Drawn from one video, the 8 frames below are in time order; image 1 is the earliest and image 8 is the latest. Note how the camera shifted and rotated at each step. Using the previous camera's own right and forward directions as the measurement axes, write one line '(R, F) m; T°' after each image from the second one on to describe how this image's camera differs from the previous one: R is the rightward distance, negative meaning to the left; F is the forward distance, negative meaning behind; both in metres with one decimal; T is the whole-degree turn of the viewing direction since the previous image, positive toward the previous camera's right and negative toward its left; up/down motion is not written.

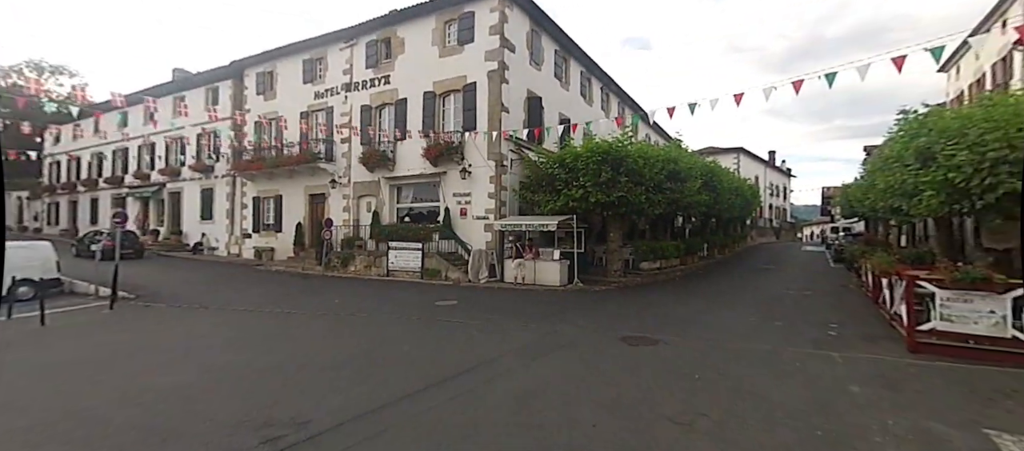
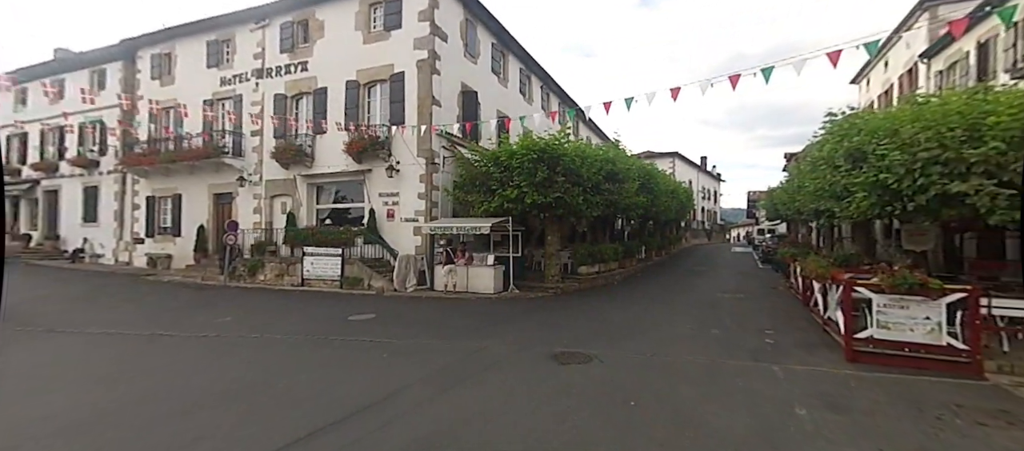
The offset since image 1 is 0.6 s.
(+0.6, +1.1) m; +8°
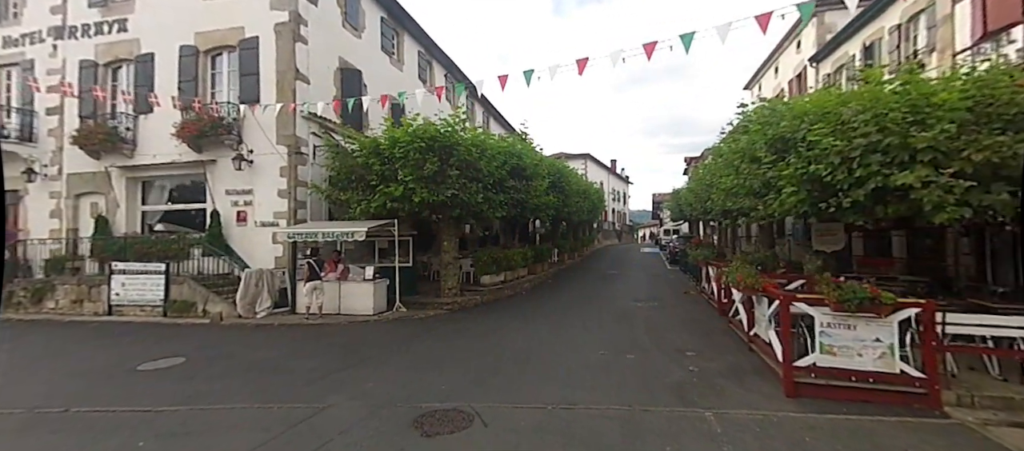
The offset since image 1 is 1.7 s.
(+1.0, +2.1) m; +11°
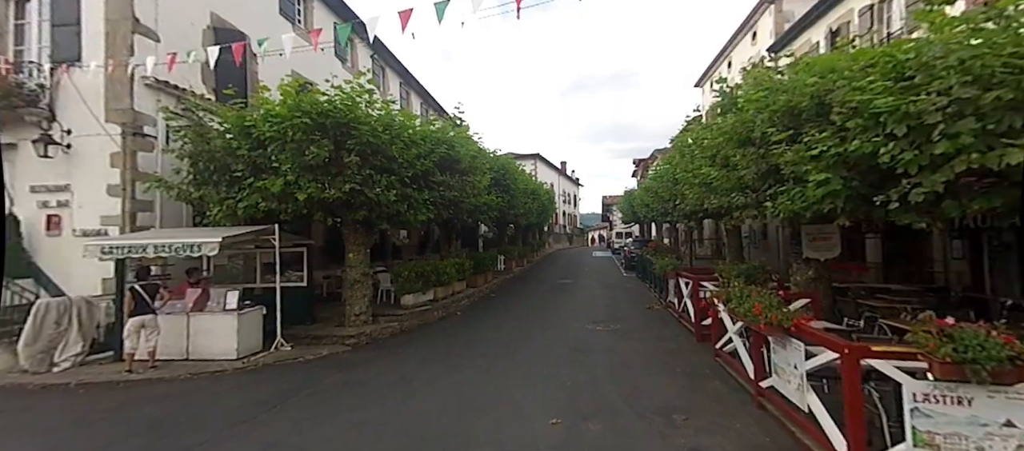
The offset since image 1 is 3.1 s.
(+0.6, +2.4) m; +7°
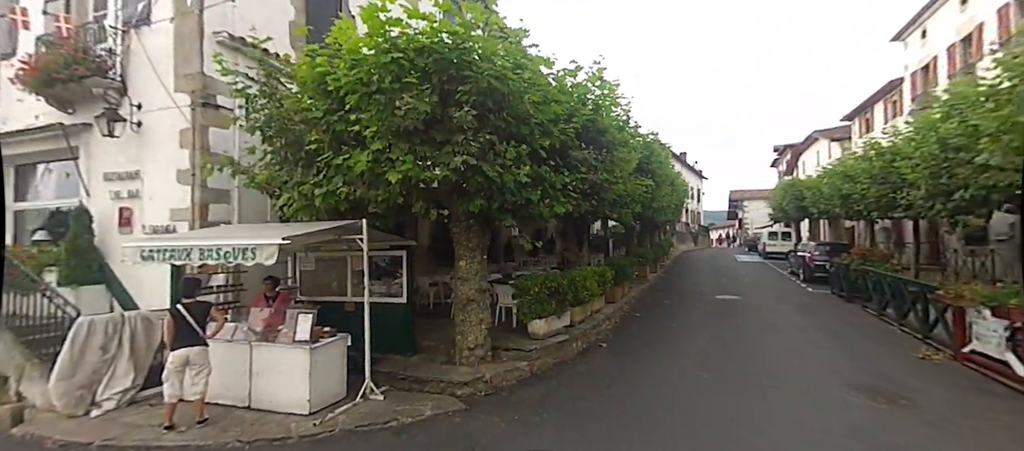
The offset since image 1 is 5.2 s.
(-1.4, +3.0) m; -13°
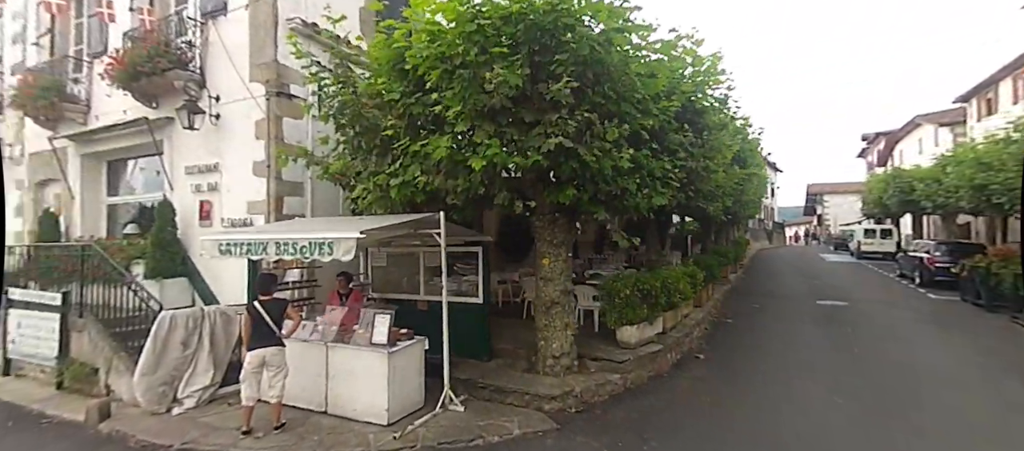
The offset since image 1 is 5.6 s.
(-0.6, +0.7) m; -7°
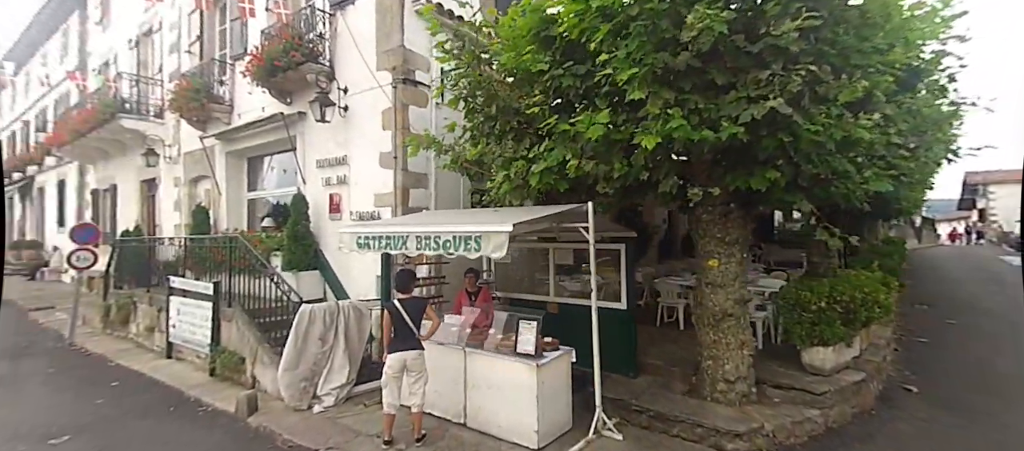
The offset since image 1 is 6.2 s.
(-1.0, +0.7) m; -11°
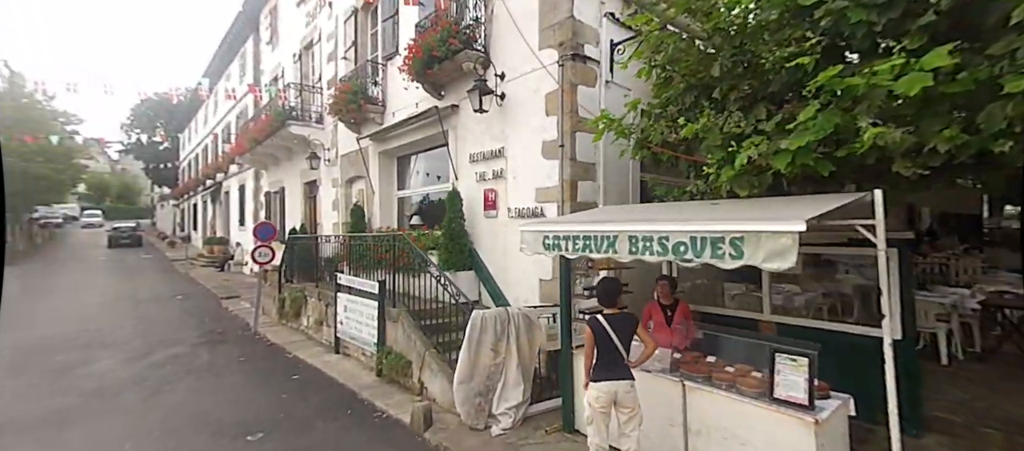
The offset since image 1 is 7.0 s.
(-1.2, +0.7) m; -13°
